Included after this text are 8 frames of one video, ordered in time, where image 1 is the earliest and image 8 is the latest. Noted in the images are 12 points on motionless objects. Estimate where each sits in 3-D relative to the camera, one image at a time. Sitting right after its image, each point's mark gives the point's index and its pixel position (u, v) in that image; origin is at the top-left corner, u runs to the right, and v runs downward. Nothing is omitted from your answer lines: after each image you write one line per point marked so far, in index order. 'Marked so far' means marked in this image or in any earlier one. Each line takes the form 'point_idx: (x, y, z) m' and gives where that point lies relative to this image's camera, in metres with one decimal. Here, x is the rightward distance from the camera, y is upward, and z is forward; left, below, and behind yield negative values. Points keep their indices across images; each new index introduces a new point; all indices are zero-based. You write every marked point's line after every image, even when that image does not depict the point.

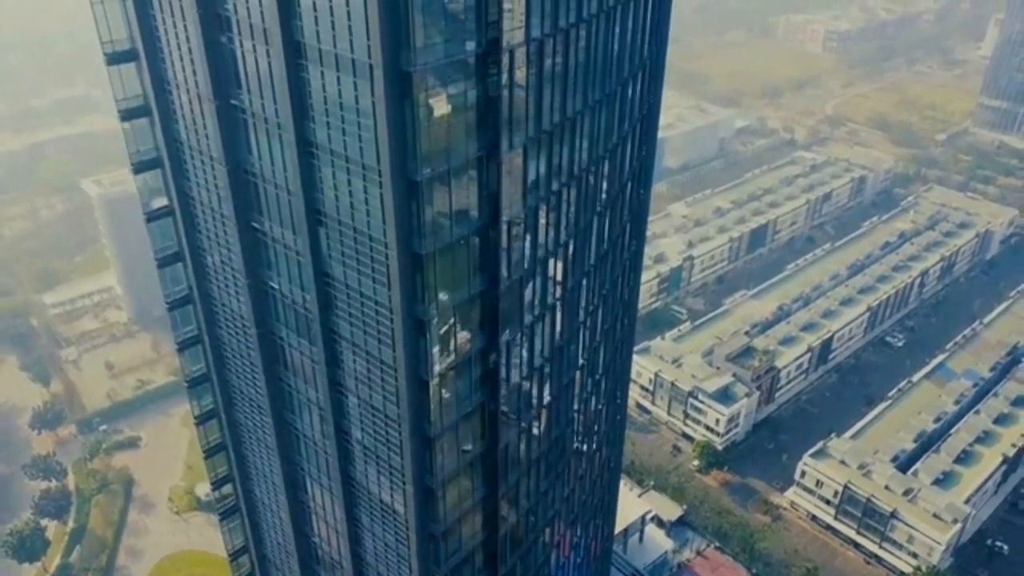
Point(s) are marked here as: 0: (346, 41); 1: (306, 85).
0: (-3.4, +5.0, +16.1) m
1: (-4.7, +4.5, +17.8) m
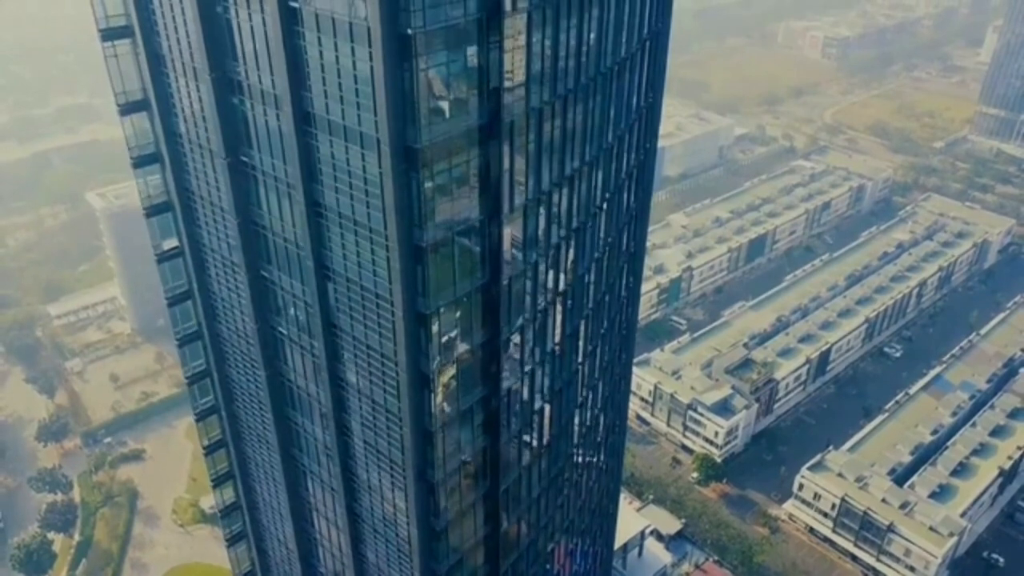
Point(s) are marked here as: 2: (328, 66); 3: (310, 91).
0: (-3.4, +3.7, +16.9) m
1: (-4.7, +3.2, +18.6) m
2: (-4.0, +4.8, +16.9) m
3: (-4.6, +4.4, +17.9) m
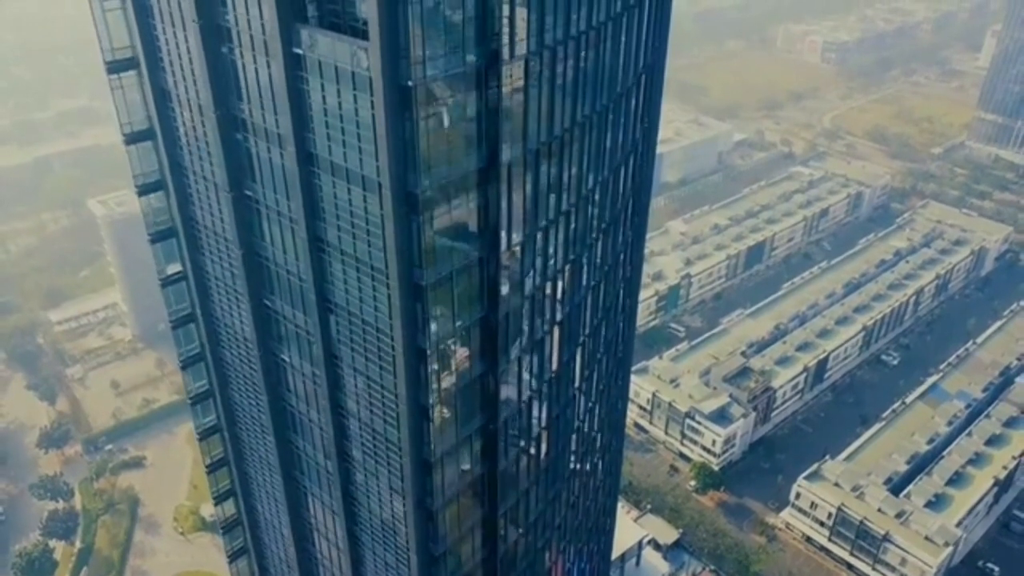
0: (-3.4, +2.8, +17.3) m
1: (-4.7, +2.3, +19.1) m
2: (-4.0, +3.9, +17.4) m
3: (-4.6, +3.5, +18.3) m
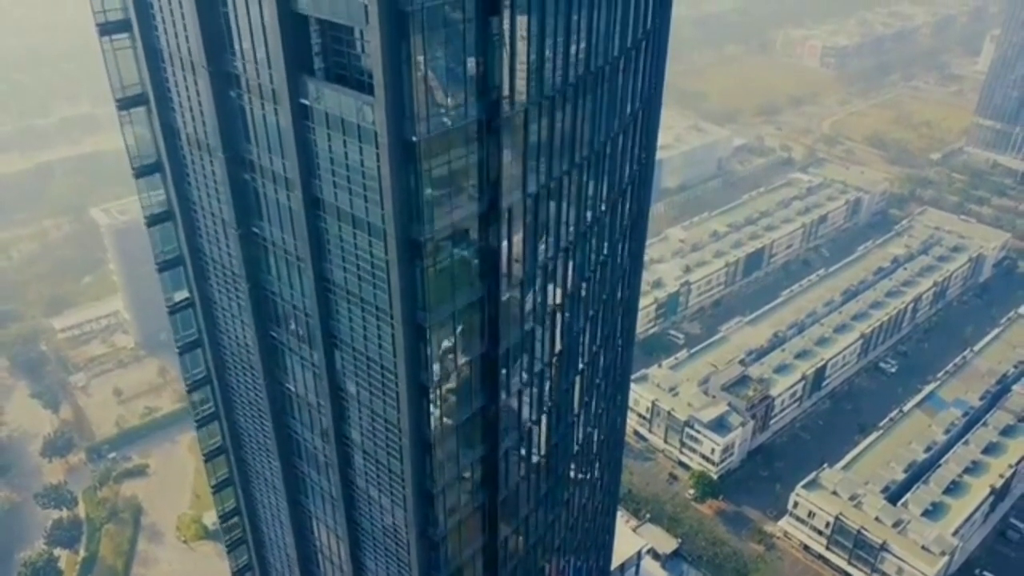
0: (-3.5, +1.9, +17.9) m
1: (-4.8, +1.4, +19.7) m
2: (-4.0, +3.0, +18.0) m
3: (-4.6, +2.6, +18.9) m
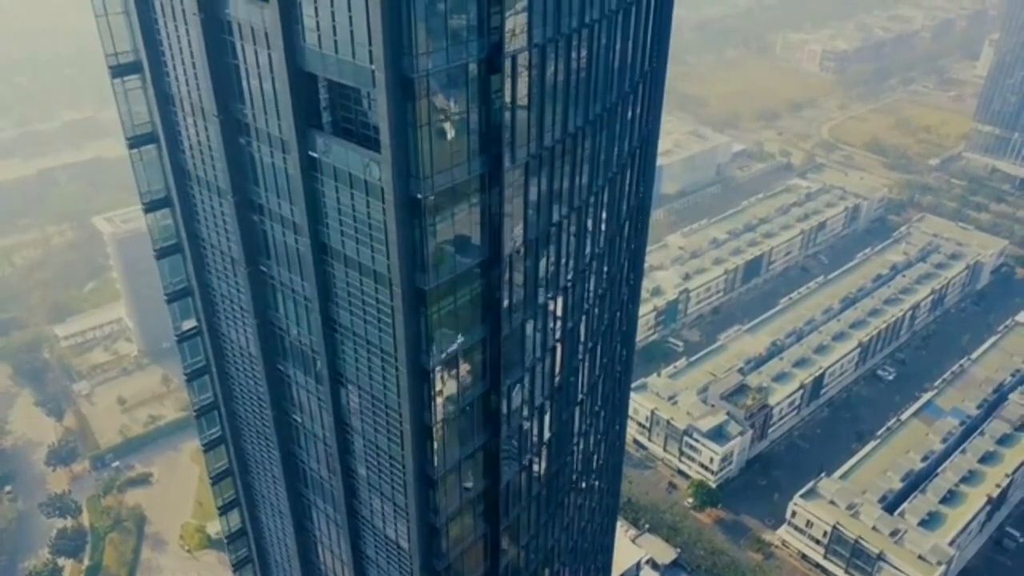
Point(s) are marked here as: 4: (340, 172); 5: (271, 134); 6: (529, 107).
0: (-3.4, +0.8, +18.5) m
1: (-4.7, +0.3, +20.3) m
2: (-4.0, +1.9, +18.6) m
3: (-4.6, +1.5, +19.5) m
4: (-4.0, +2.7, +18.1) m
5: (-6.0, +3.8, +19.6) m
6: (+0.4, +4.4, +19.3) m
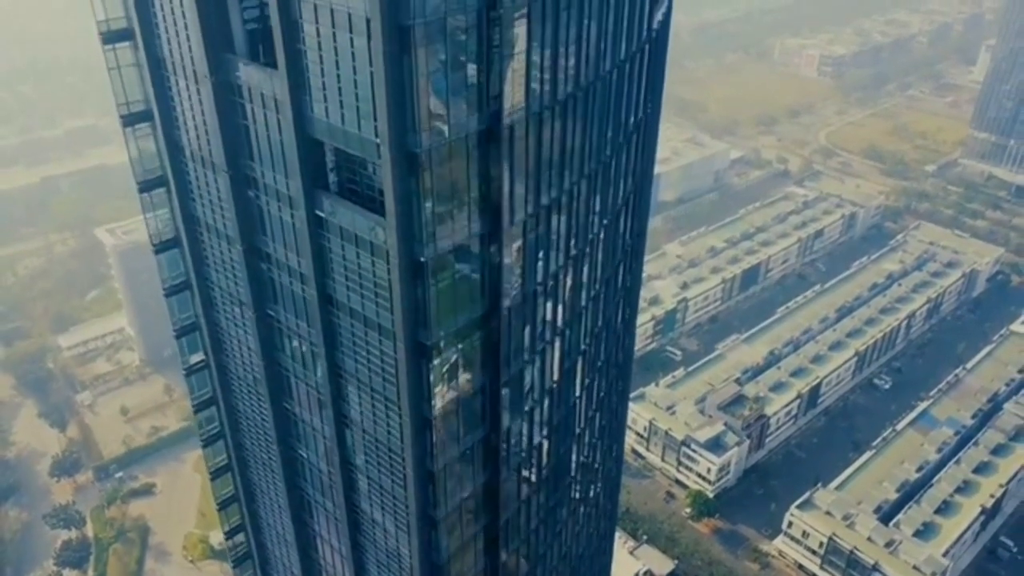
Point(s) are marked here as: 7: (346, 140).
0: (-3.4, -0.5, +19.3) m
1: (-4.7, -1.0, +21.1) m
2: (-4.0, +0.6, +19.4) m
3: (-4.6, +0.2, +20.3) m
4: (-4.0, +1.4, +19.0) m
5: (-6.1, +2.5, +20.4) m
6: (+0.4, +3.1, +20.2) m
7: (-3.7, +3.4, +17.7) m
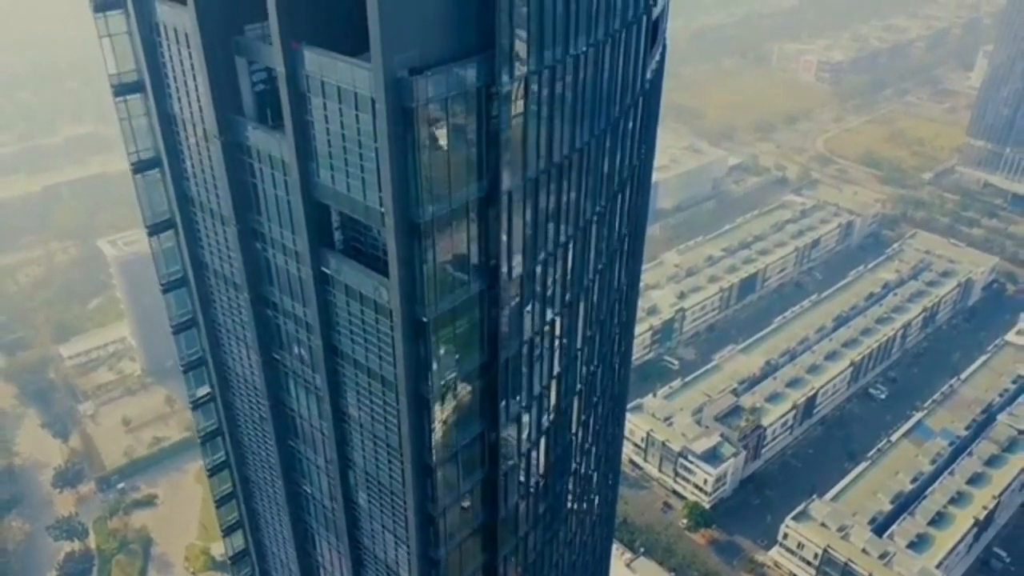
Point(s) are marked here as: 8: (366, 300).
0: (-3.5, -1.9, +20.1) m
1: (-4.8, -2.4, +21.9) m
2: (-4.1, -0.8, +20.2) m
3: (-4.7, -1.2, +21.1) m
4: (-4.1, 0.0, +19.8) m
5: (-6.1, +1.2, +21.2) m
6: (+0.3, +1.7, +20.9) m
7: (-3.8, +2.0, +18.5) m
8: (-3.6, -0.3, +19.4) m
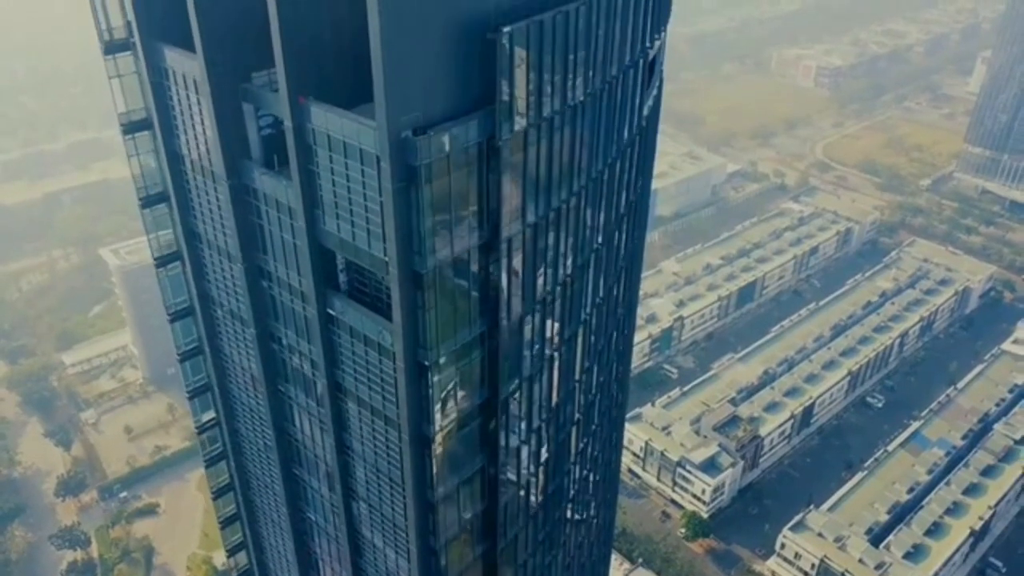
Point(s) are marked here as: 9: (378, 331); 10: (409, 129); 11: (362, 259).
0: (-3.5, -3.0, +20.7) m
1: (-4.8, -3.5, +22.5) m
2: (-4.1, -1.9, +20.8) m
3: (-4.7, -2.2, +21.7) m
4: (-4.1, -1.0, +20.4) m
5: (-6.2, +0.1, +21.8) m
6: (+0.3, +0.6, +21.5) m
7: (-3.8, +0.9, +19.1) m
8: (-3.7, -1.4, +20.0) m
9: (-3.4, -1.0, +19.5) m
10: (-2.2, +3.4, +16.9) m
11: (-3.7, +0.8, +19.0) m
